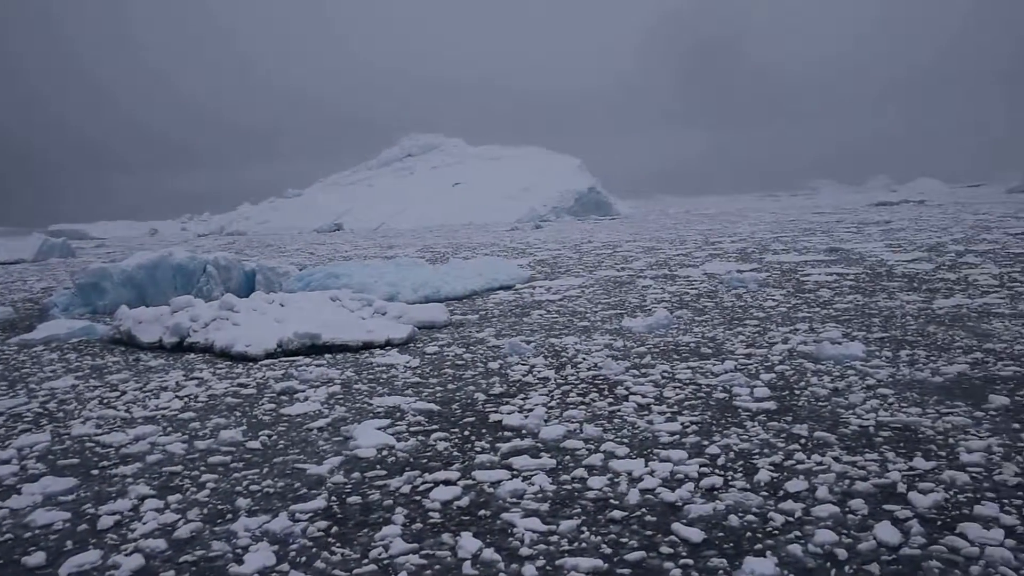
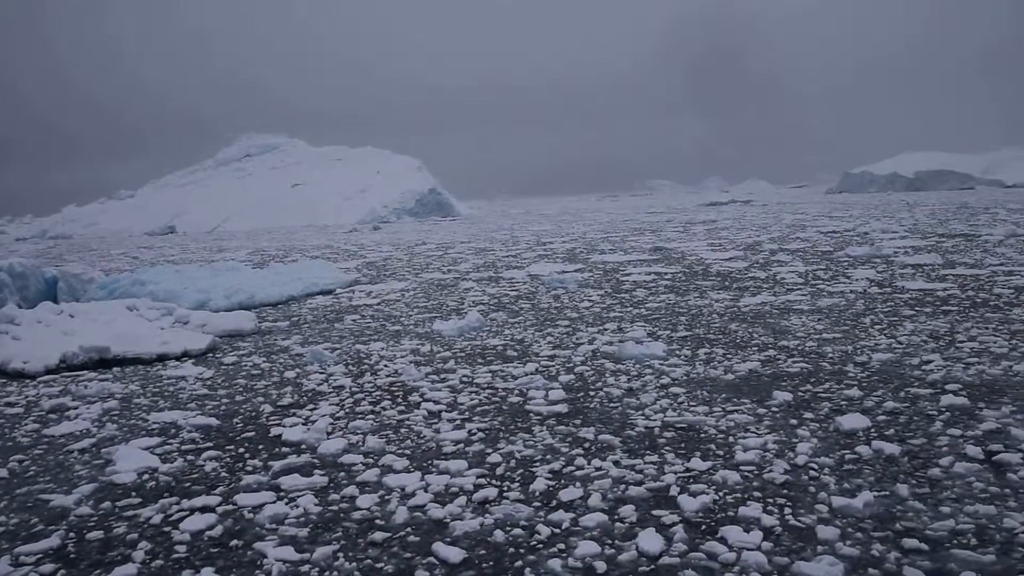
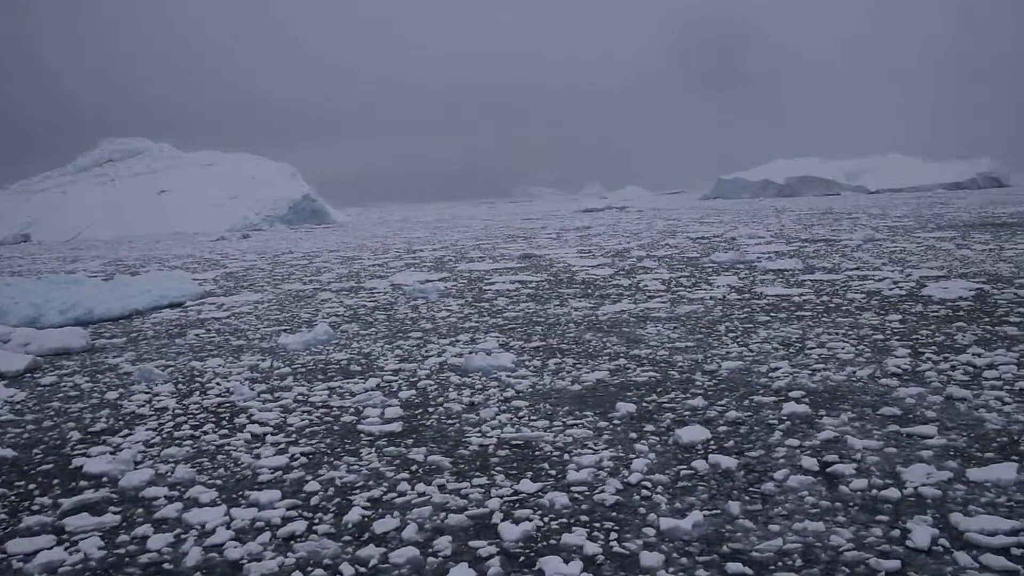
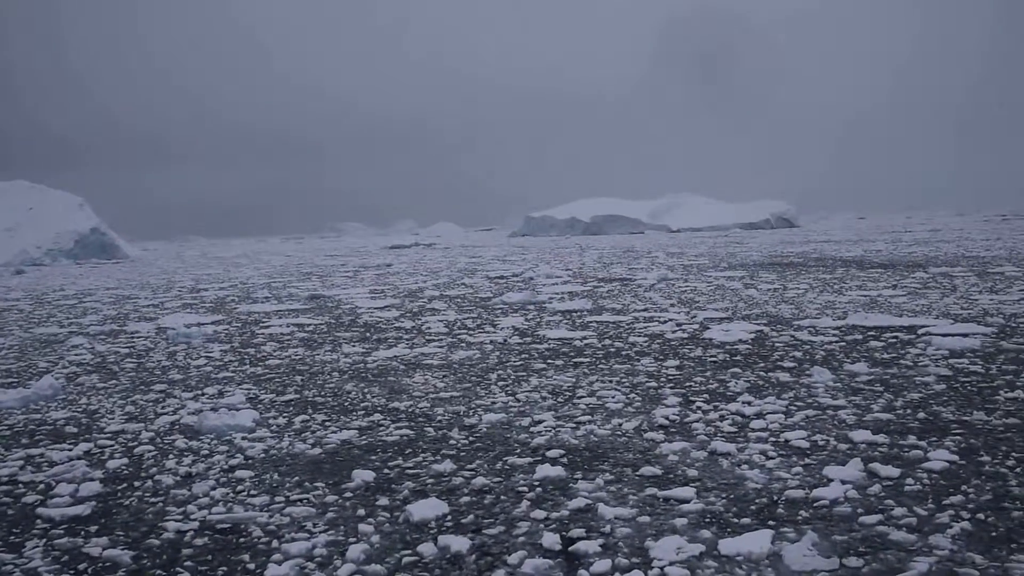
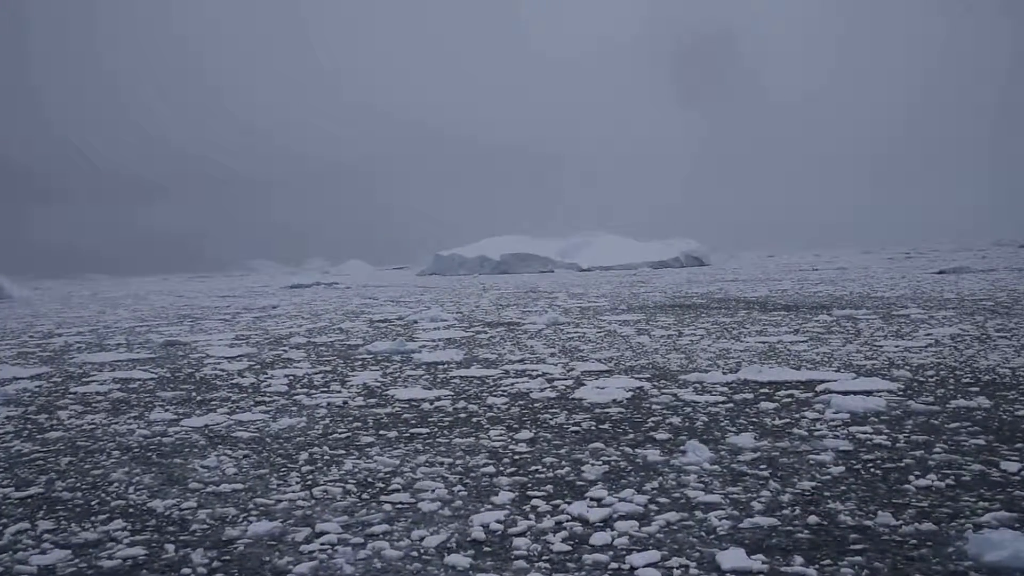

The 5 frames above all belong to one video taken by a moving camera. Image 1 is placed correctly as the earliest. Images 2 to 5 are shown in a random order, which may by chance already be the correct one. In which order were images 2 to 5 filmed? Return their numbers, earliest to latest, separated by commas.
2, 3, 4, 5
